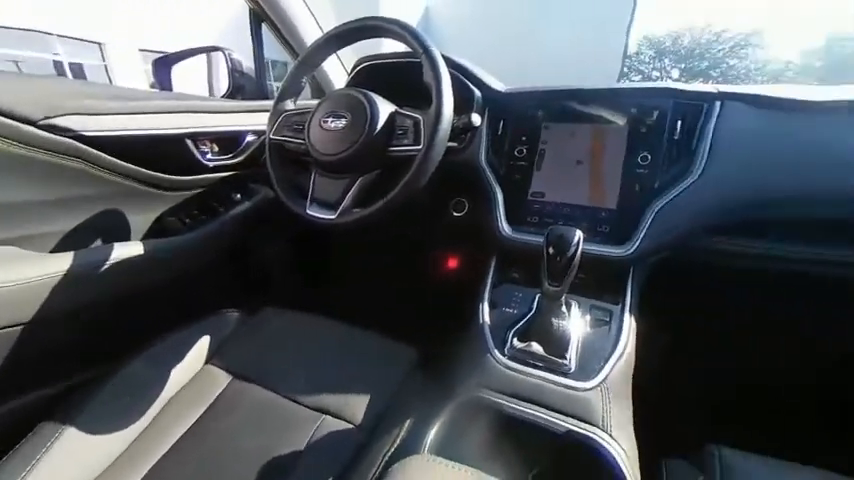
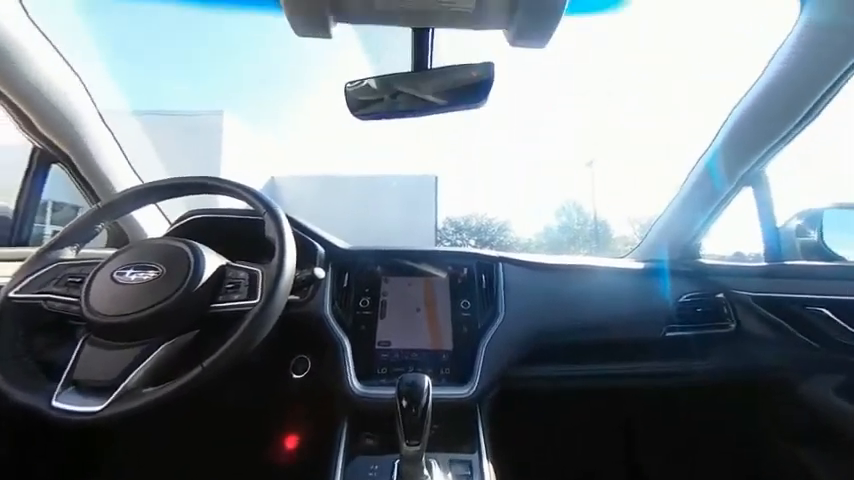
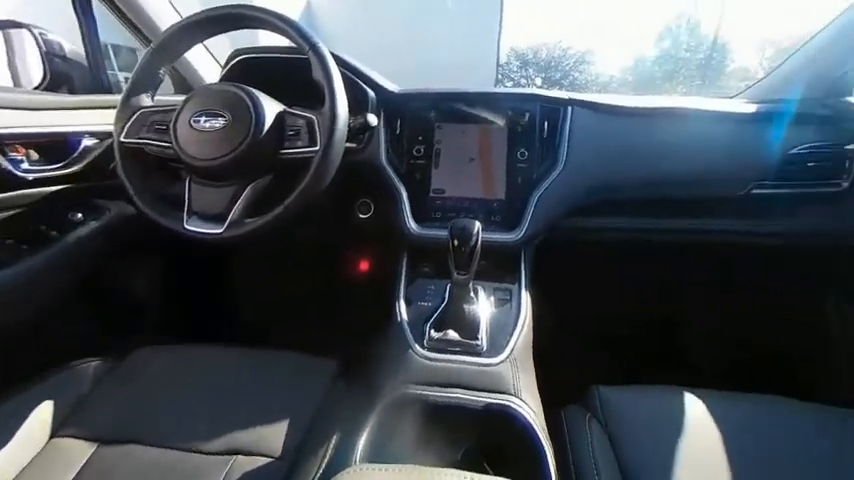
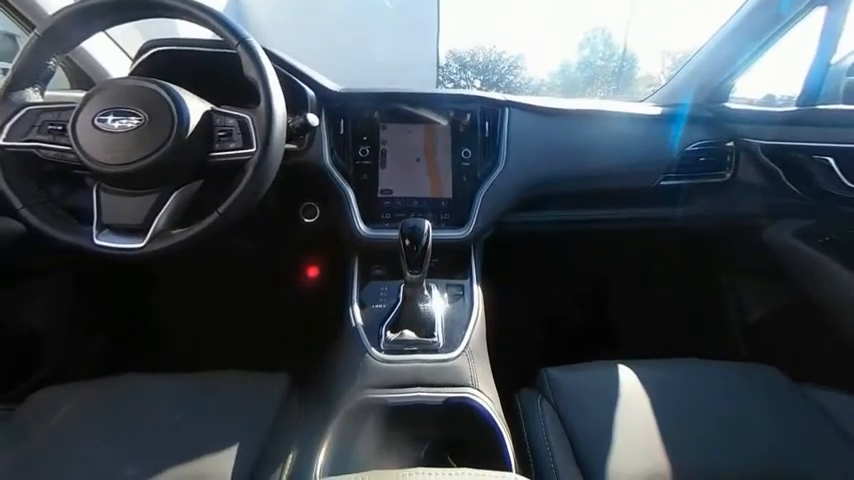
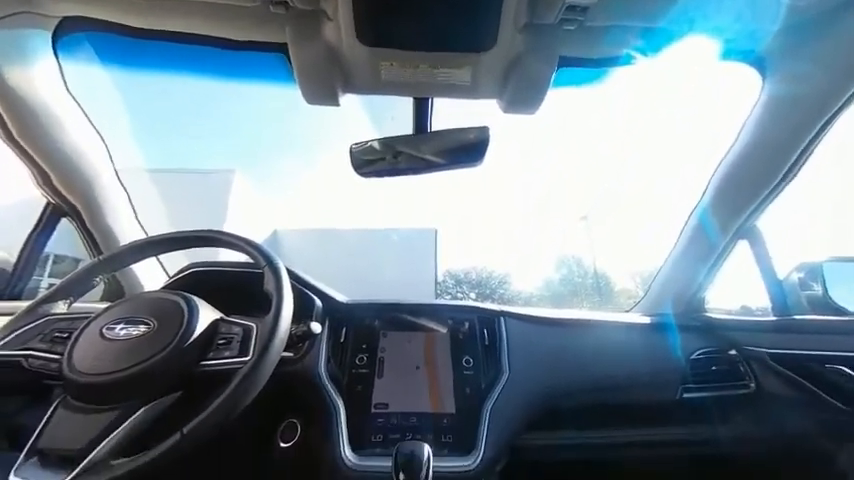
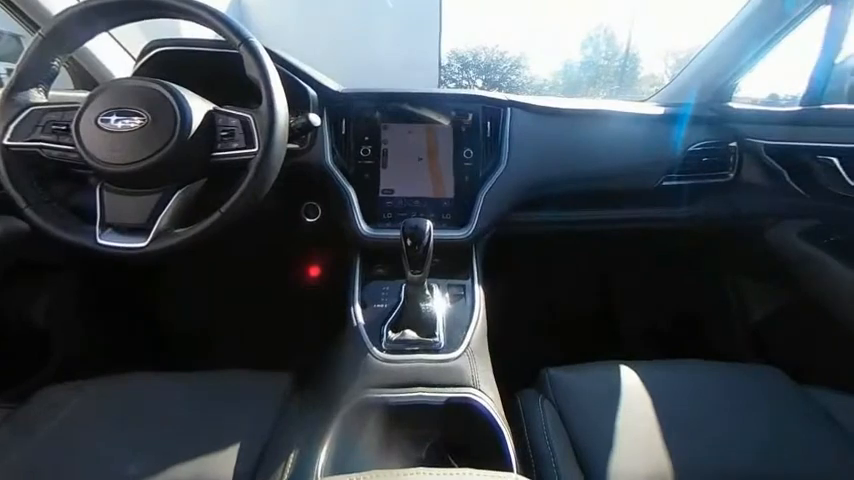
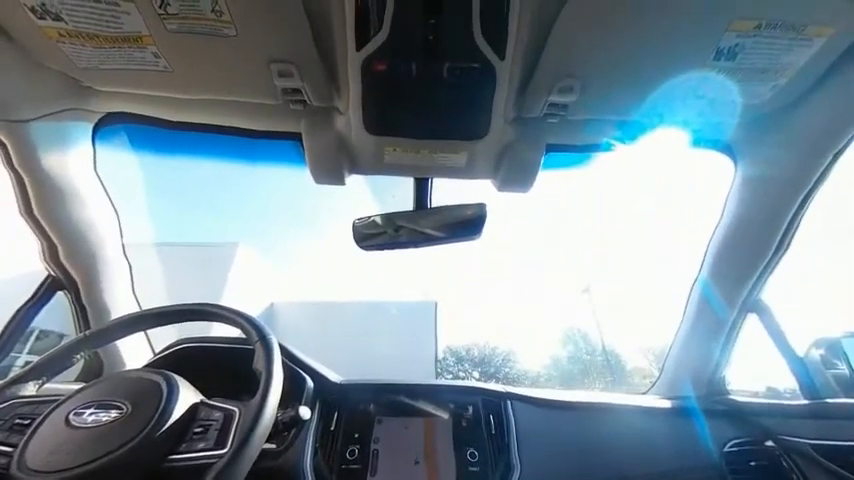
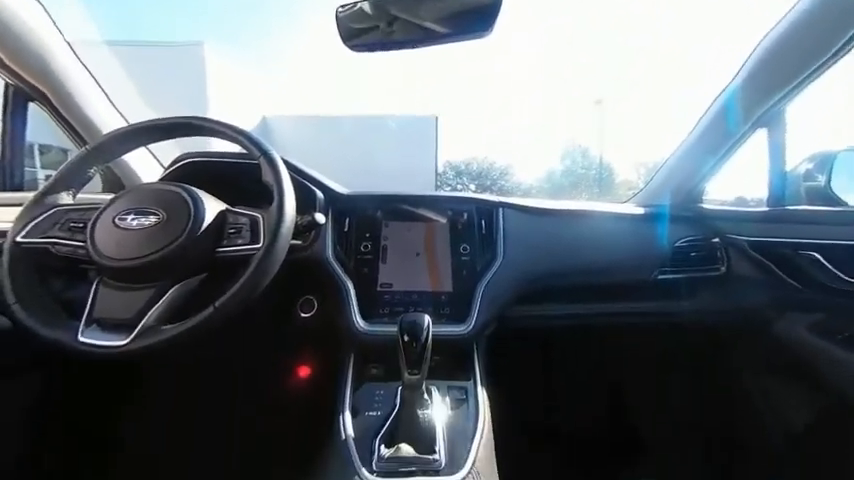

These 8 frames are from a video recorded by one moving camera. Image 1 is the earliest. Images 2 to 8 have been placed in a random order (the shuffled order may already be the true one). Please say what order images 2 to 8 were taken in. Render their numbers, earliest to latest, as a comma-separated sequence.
3, 6, 2, 7, 5, 8, 4
